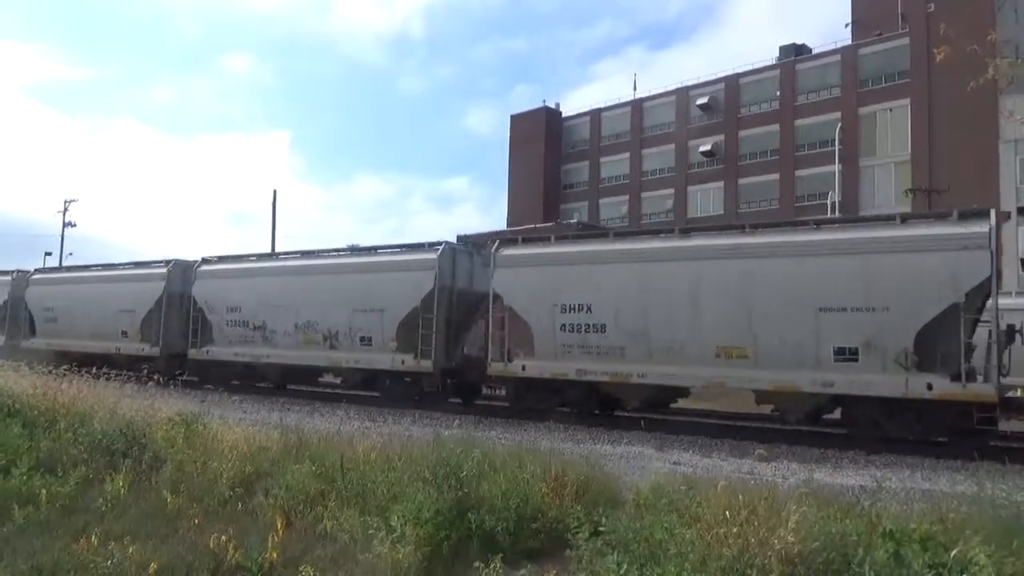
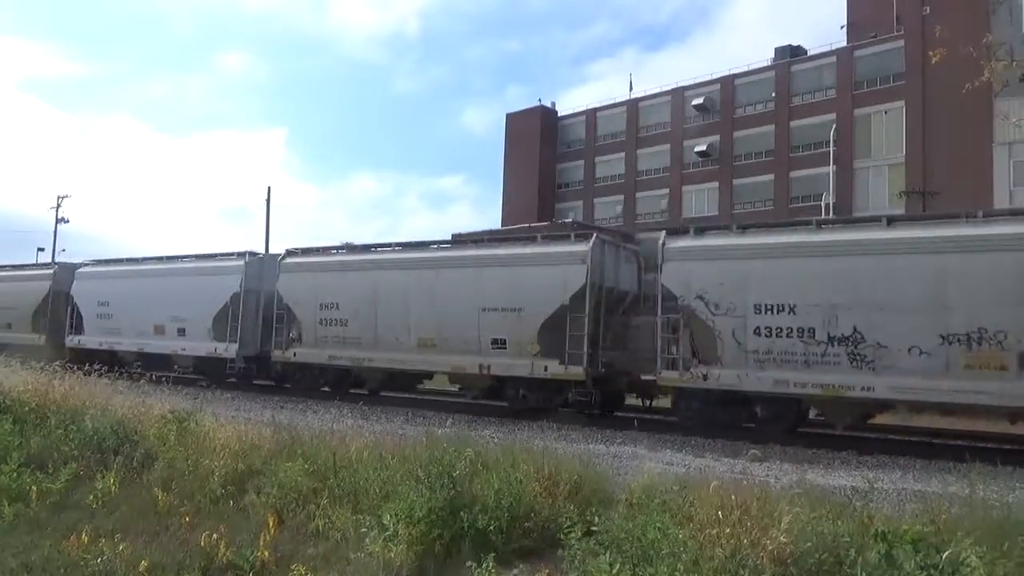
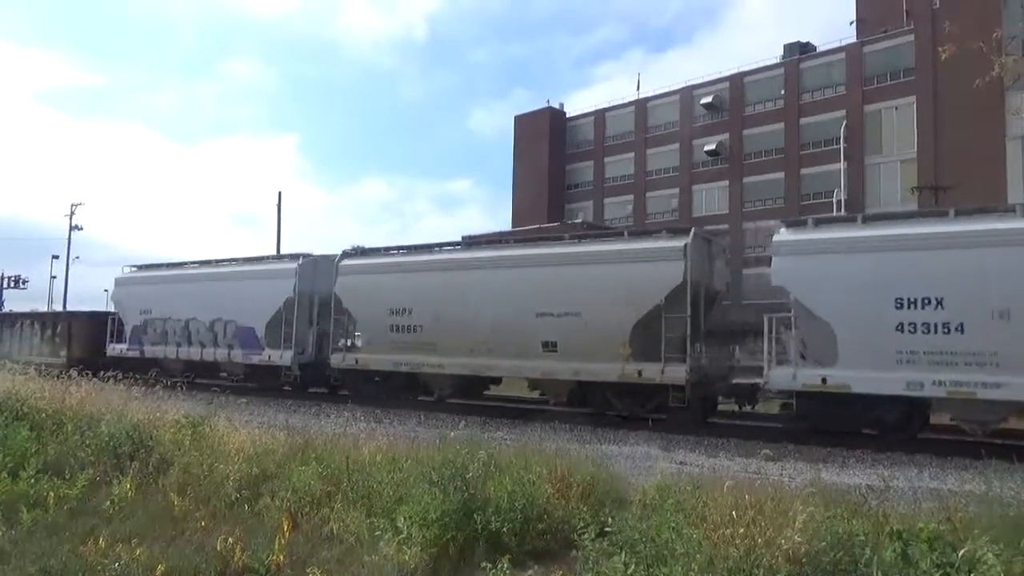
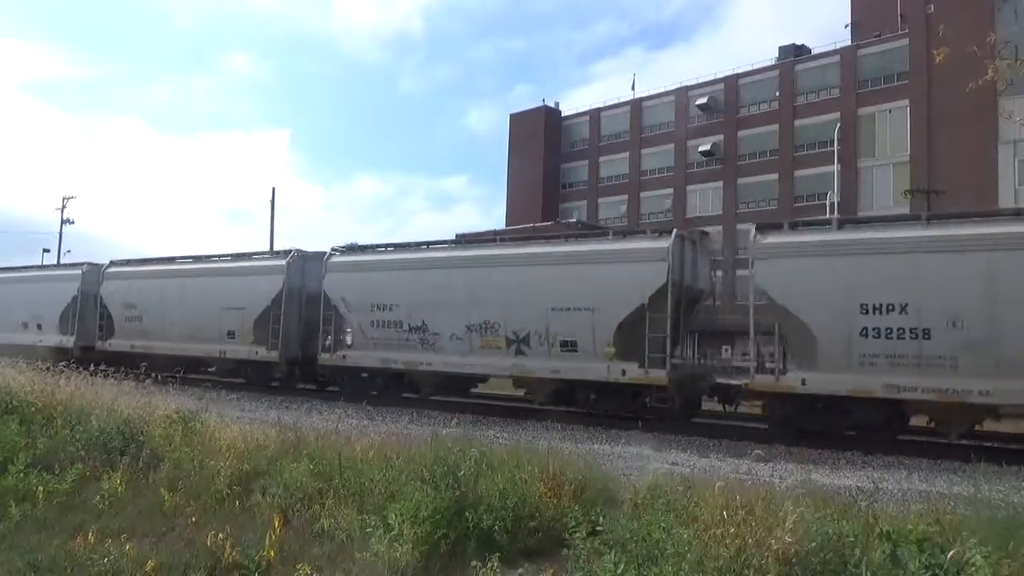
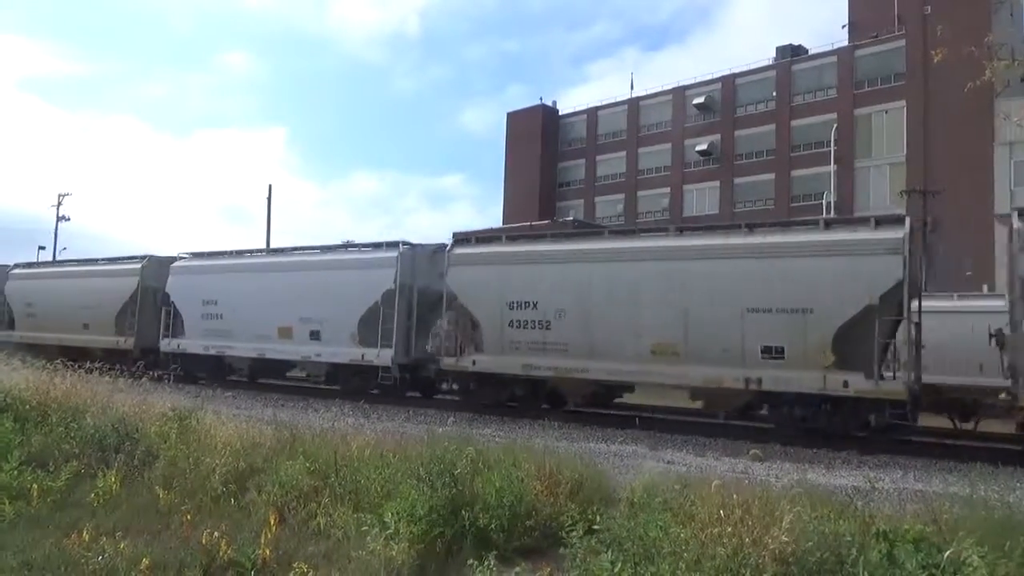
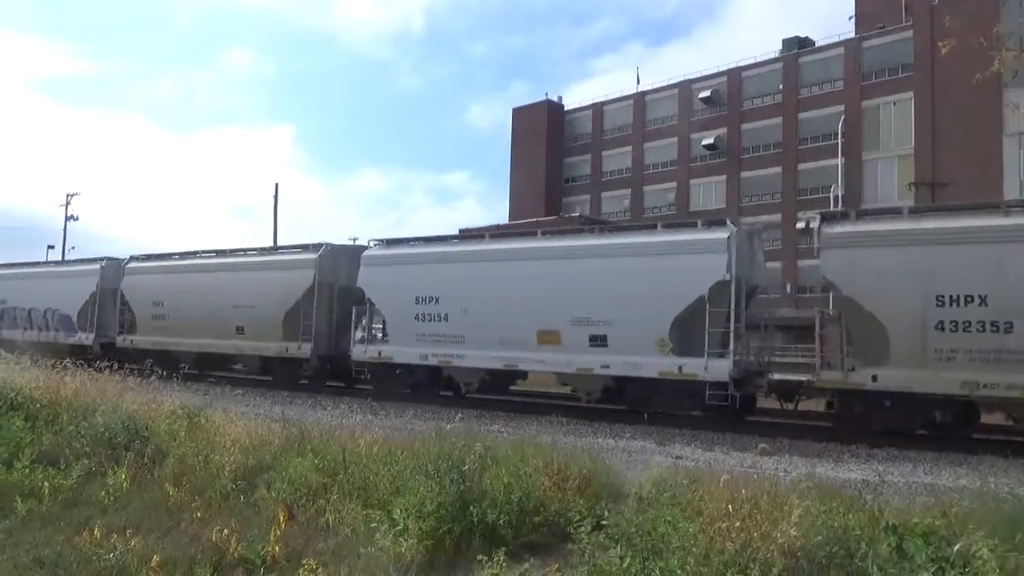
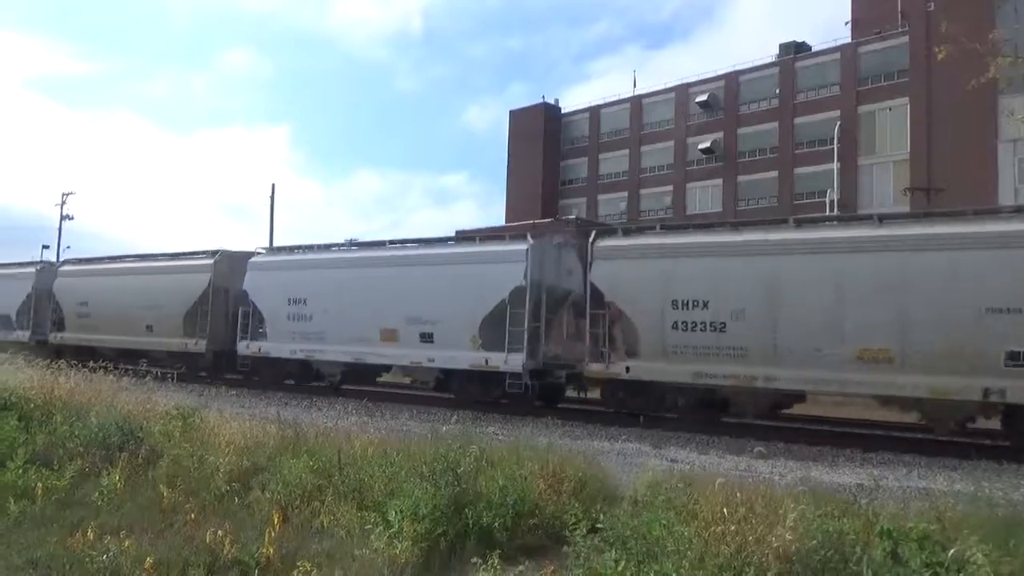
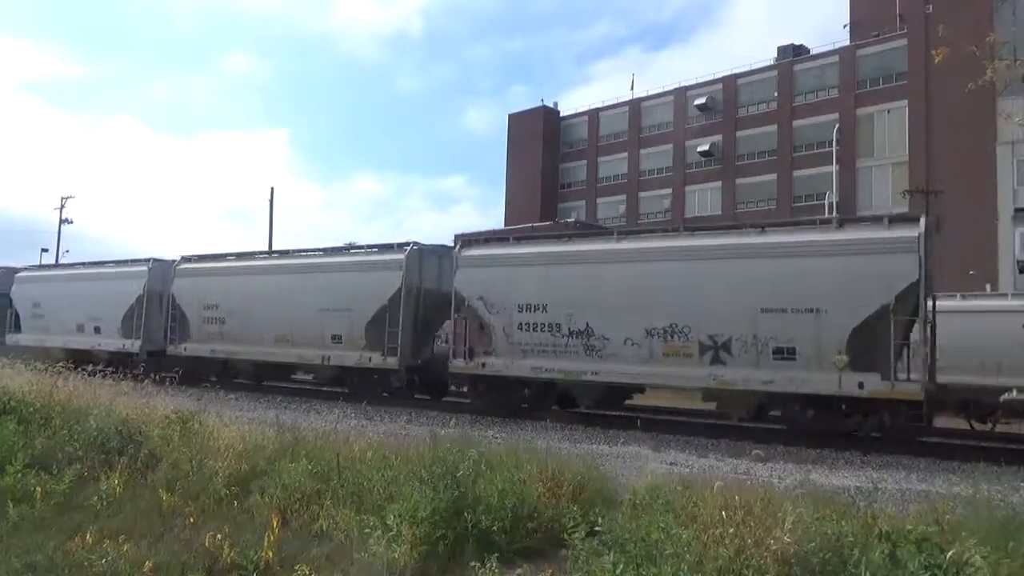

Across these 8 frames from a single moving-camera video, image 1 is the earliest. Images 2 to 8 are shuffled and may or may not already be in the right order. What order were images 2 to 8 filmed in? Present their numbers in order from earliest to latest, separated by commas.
4, 8, 2, 5, 7, 6, 3
